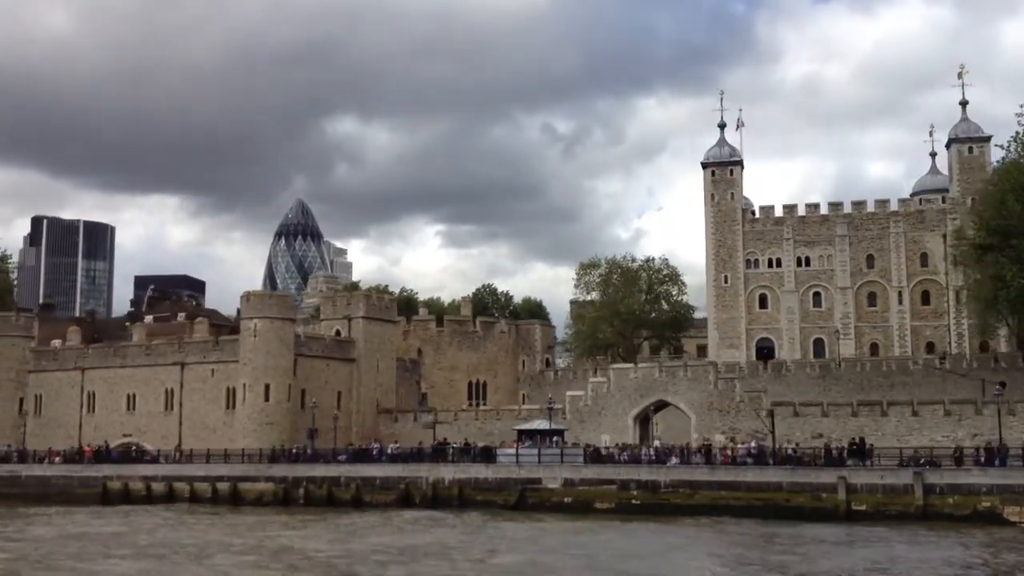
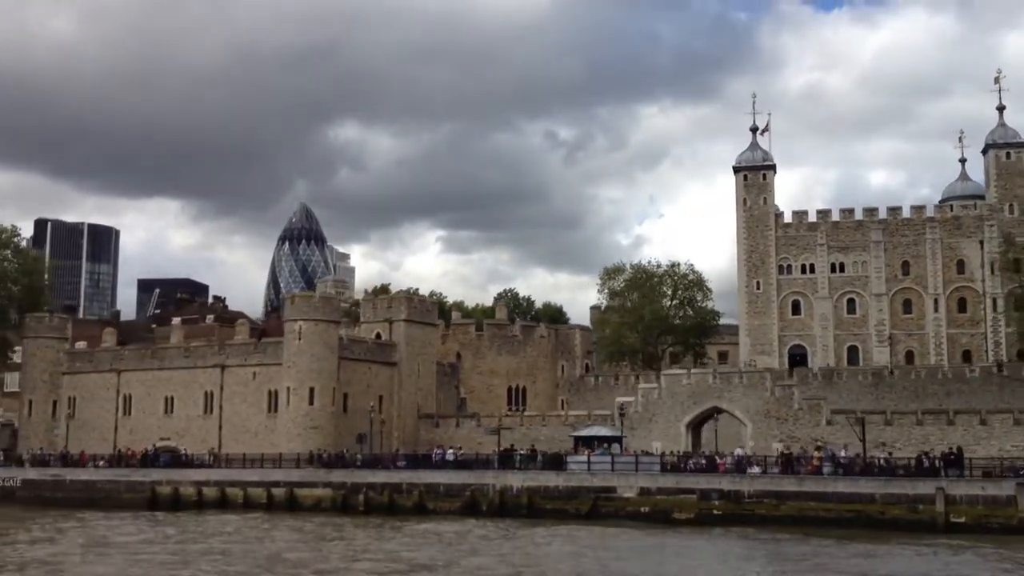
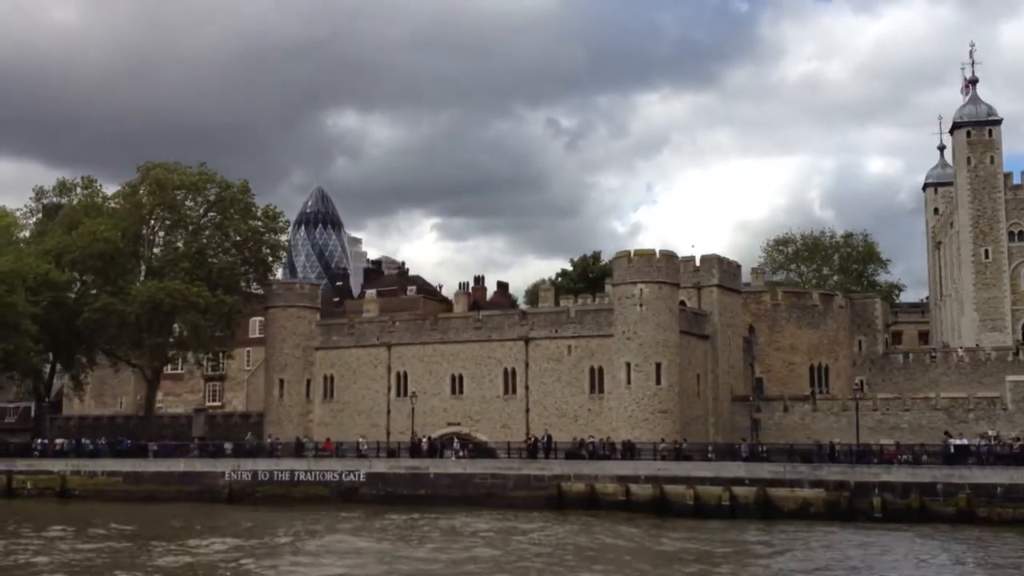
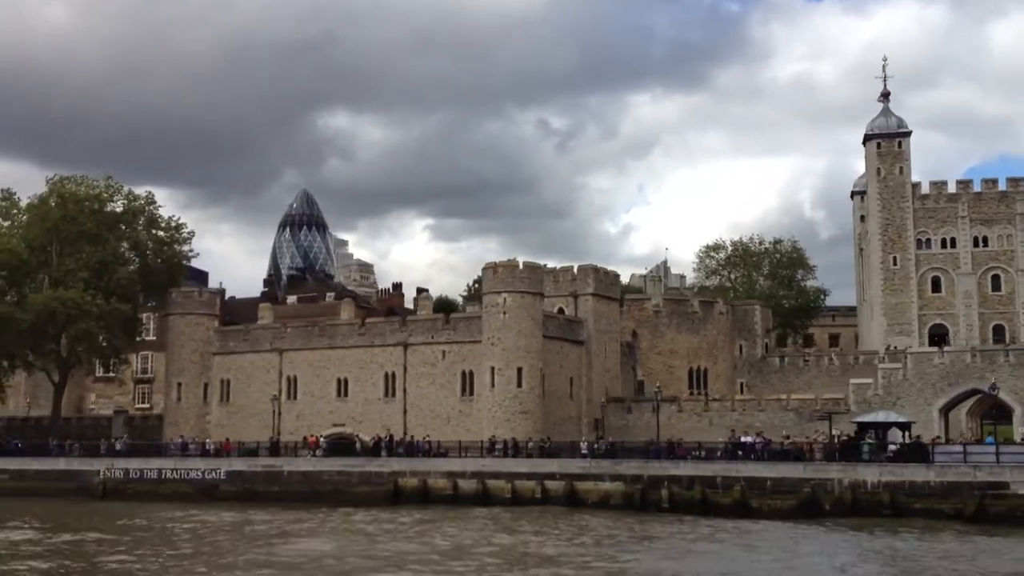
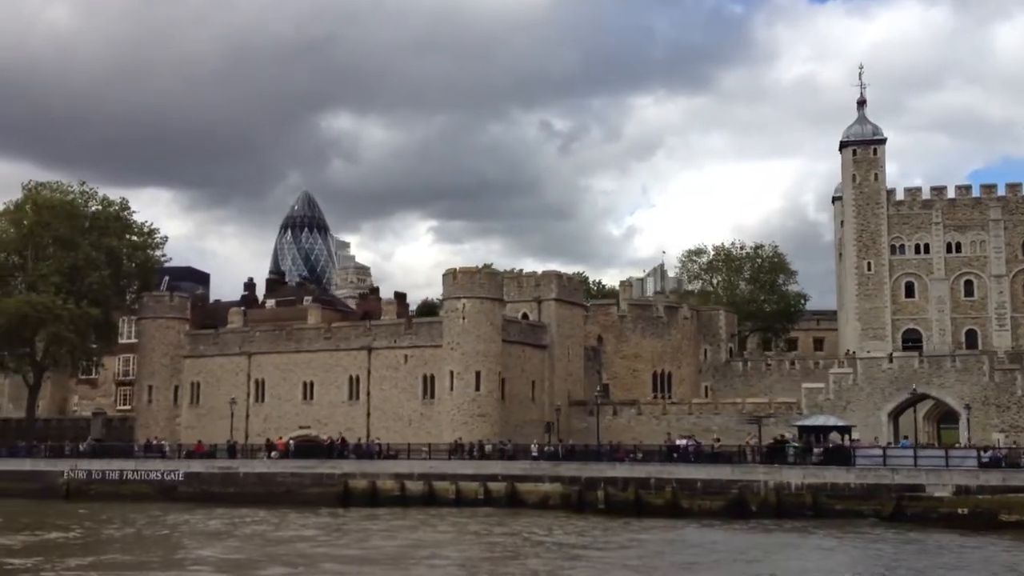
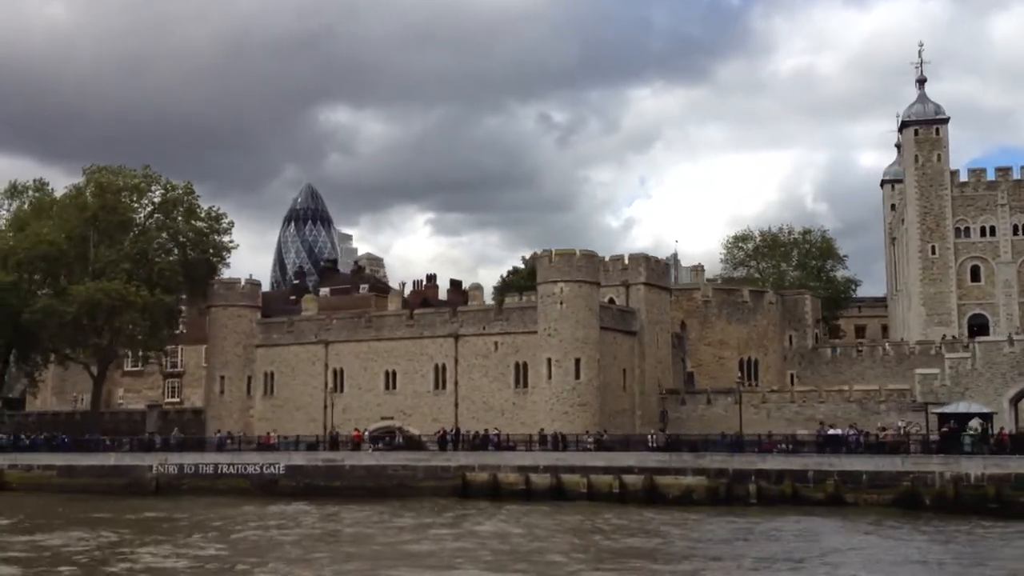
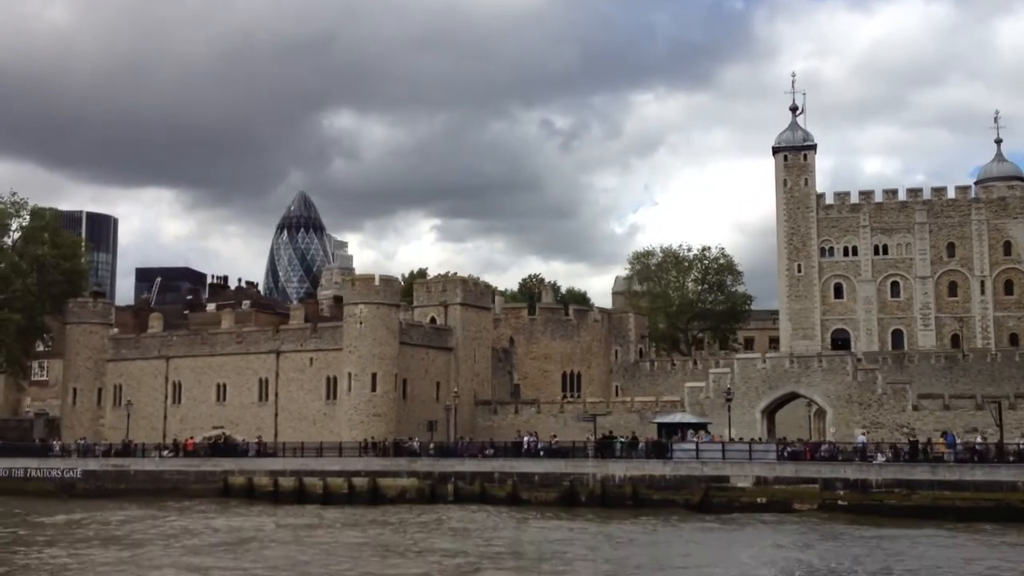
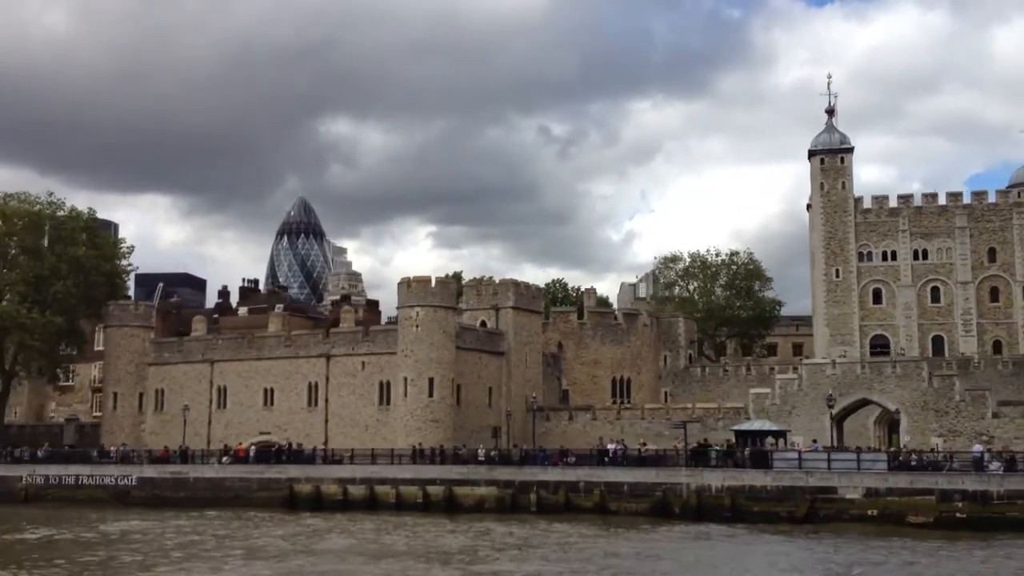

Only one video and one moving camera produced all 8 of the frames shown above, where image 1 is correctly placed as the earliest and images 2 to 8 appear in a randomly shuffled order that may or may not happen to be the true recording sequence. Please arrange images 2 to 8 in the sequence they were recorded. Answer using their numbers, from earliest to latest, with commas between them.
2, 7, 8, 5, 4, 6, 3
